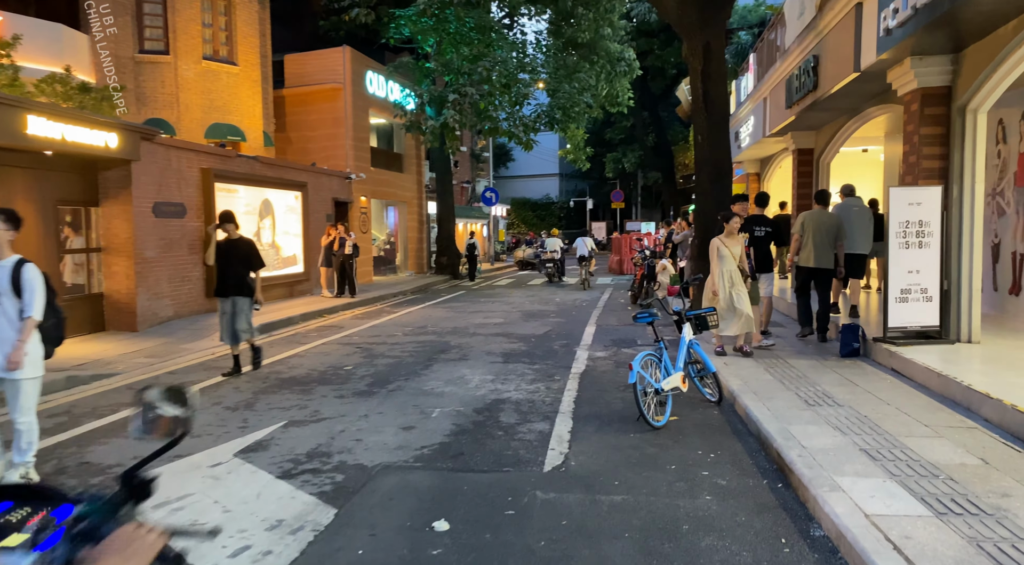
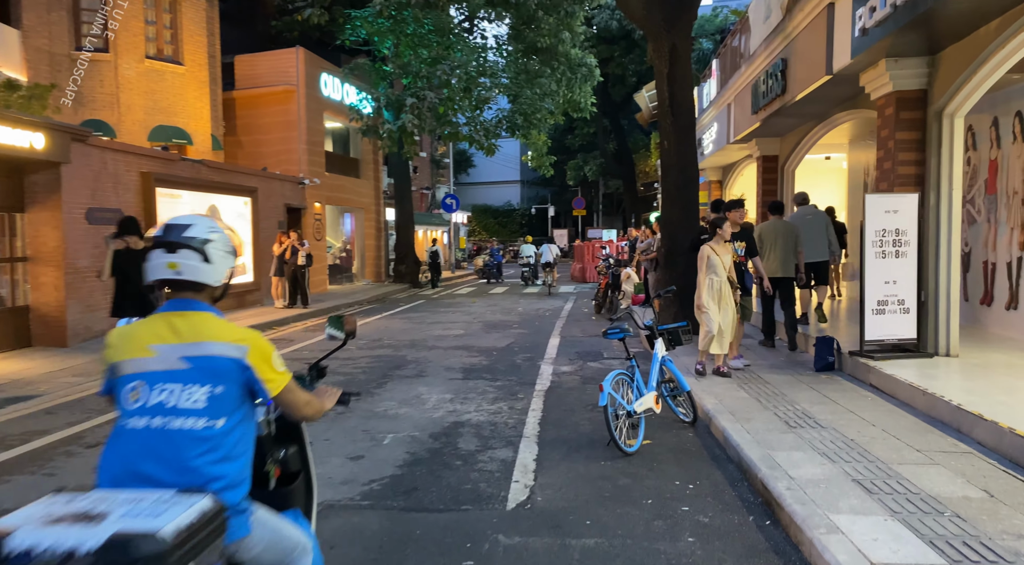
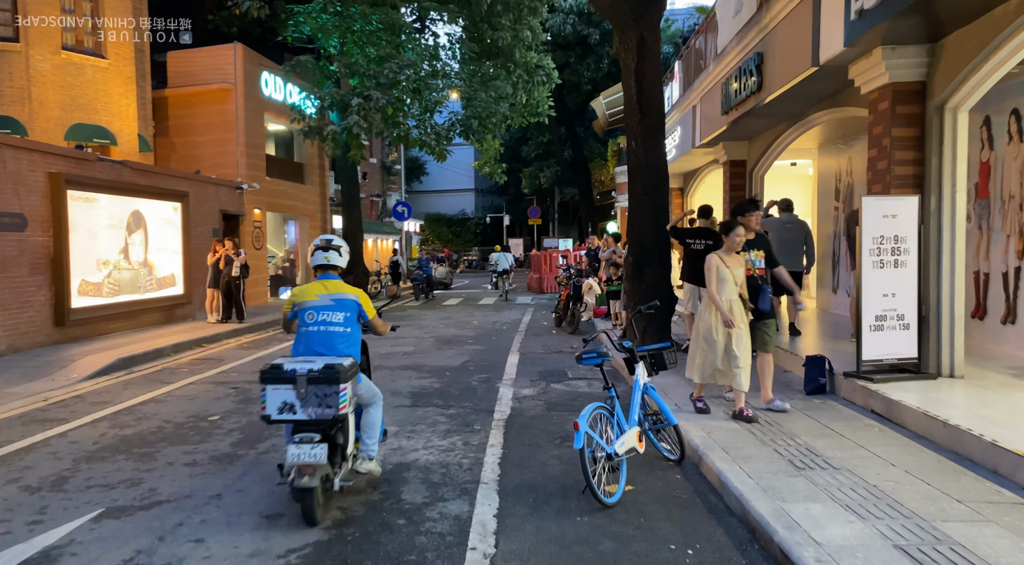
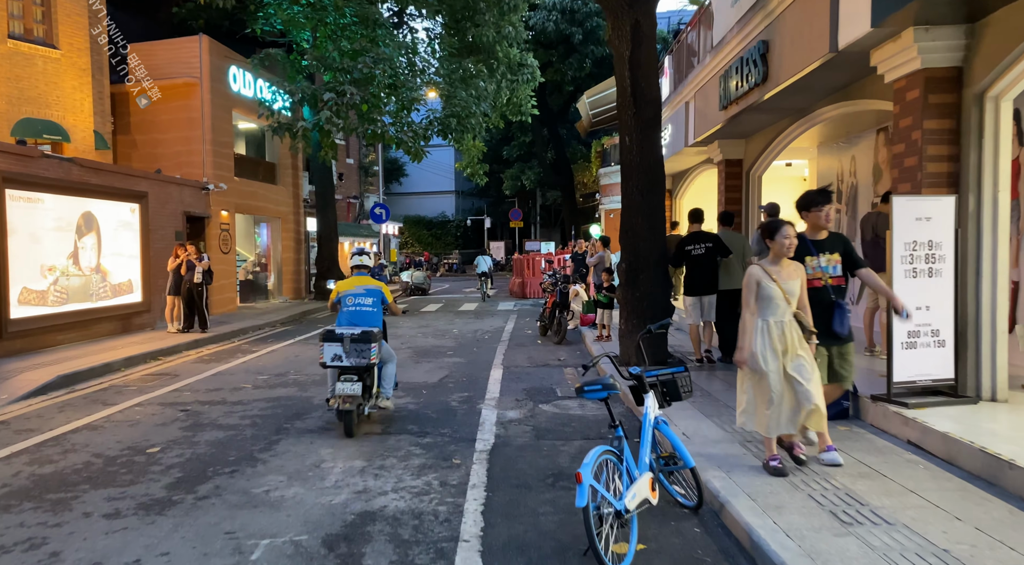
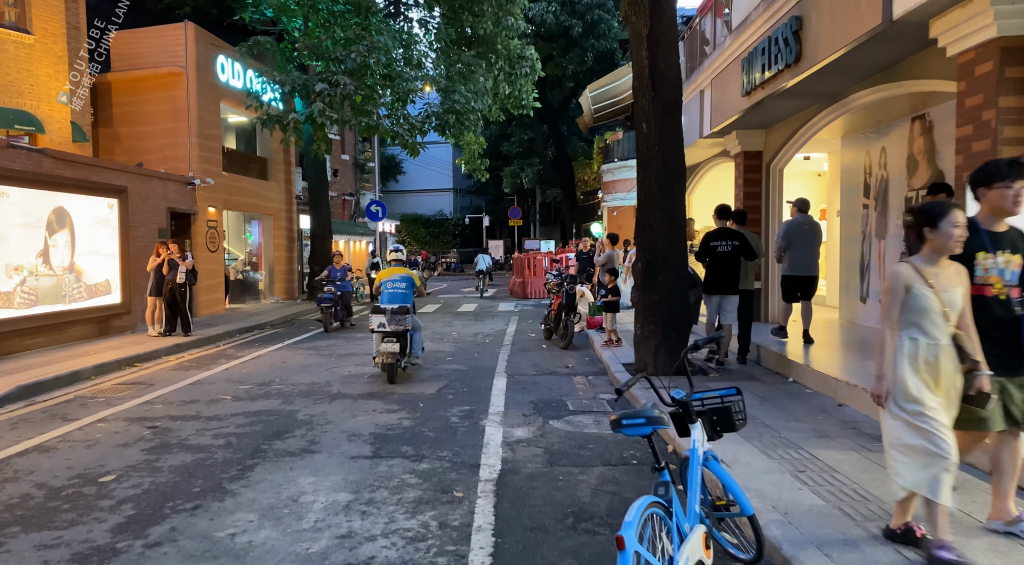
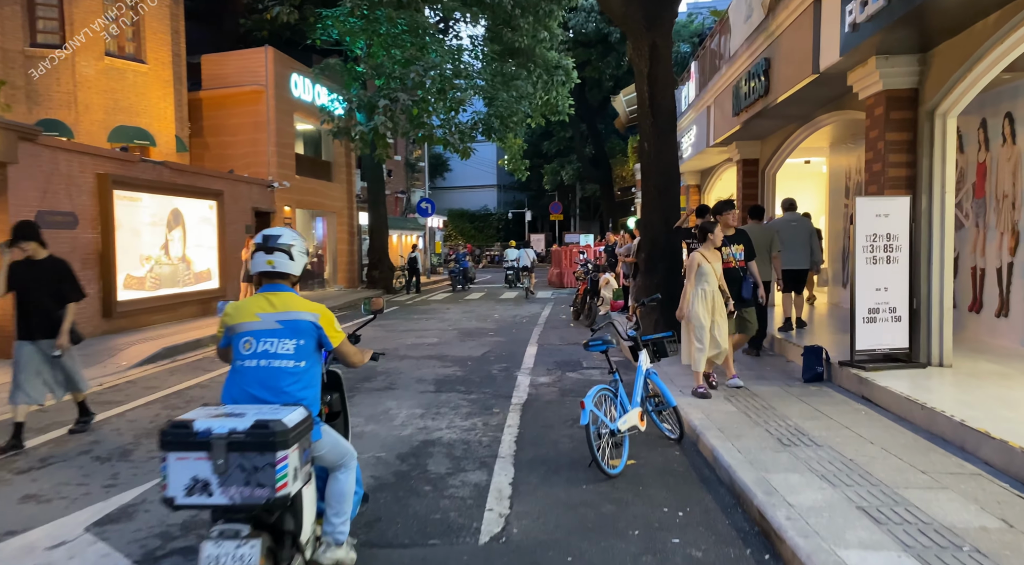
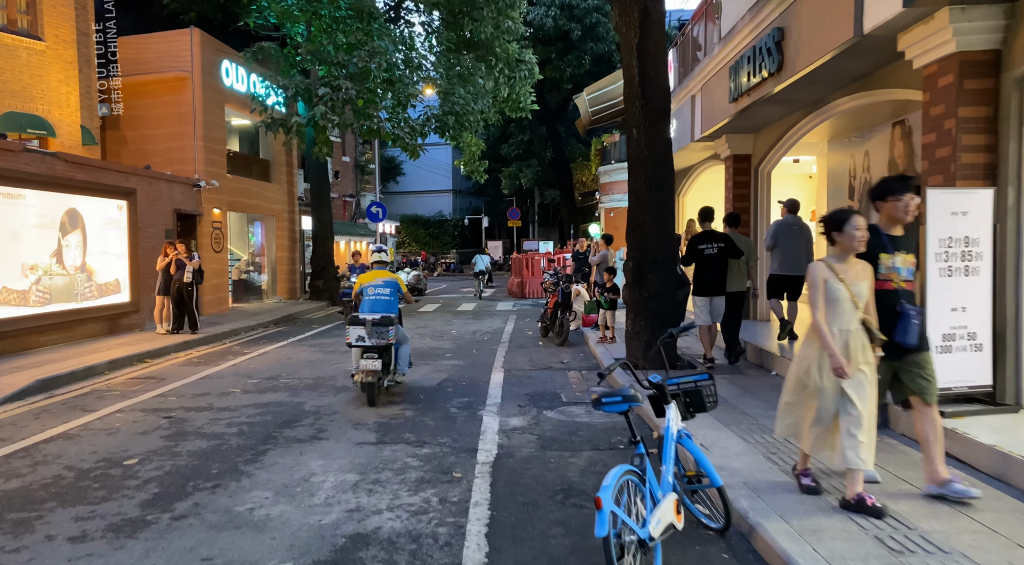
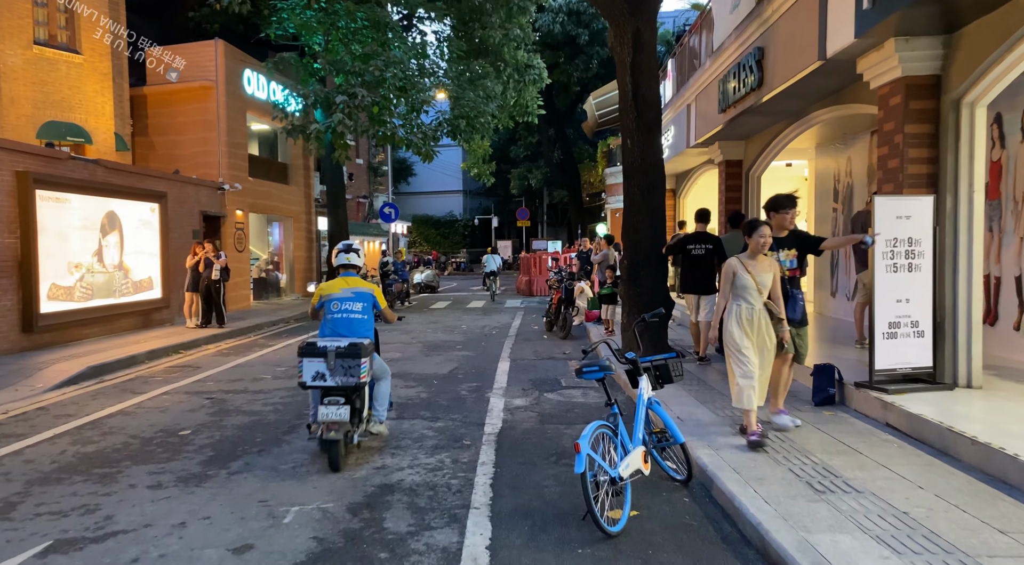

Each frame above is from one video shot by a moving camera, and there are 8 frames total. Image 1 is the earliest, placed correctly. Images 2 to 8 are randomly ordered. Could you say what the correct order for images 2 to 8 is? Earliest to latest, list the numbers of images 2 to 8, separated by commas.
2, 6, 3, 8, 4, 7, 5
